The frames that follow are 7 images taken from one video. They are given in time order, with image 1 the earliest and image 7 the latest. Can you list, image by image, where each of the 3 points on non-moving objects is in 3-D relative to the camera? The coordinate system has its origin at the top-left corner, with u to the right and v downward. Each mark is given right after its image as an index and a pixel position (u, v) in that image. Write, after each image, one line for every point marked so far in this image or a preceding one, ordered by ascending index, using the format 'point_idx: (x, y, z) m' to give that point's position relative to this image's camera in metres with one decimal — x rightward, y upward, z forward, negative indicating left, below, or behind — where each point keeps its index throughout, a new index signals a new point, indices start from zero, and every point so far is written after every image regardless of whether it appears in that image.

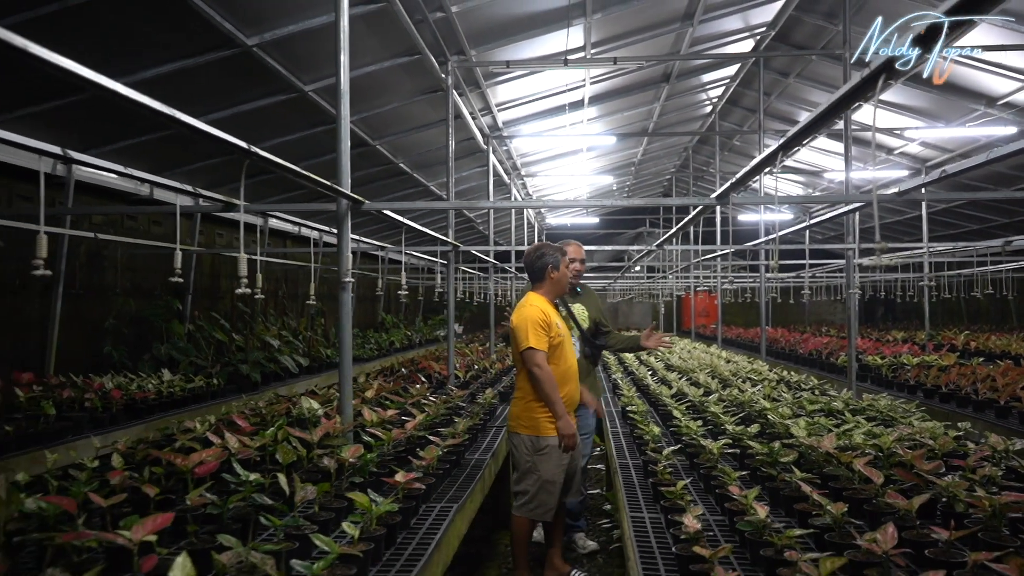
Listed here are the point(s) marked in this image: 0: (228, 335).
0: (-2.6, -0.4, +7.7) m
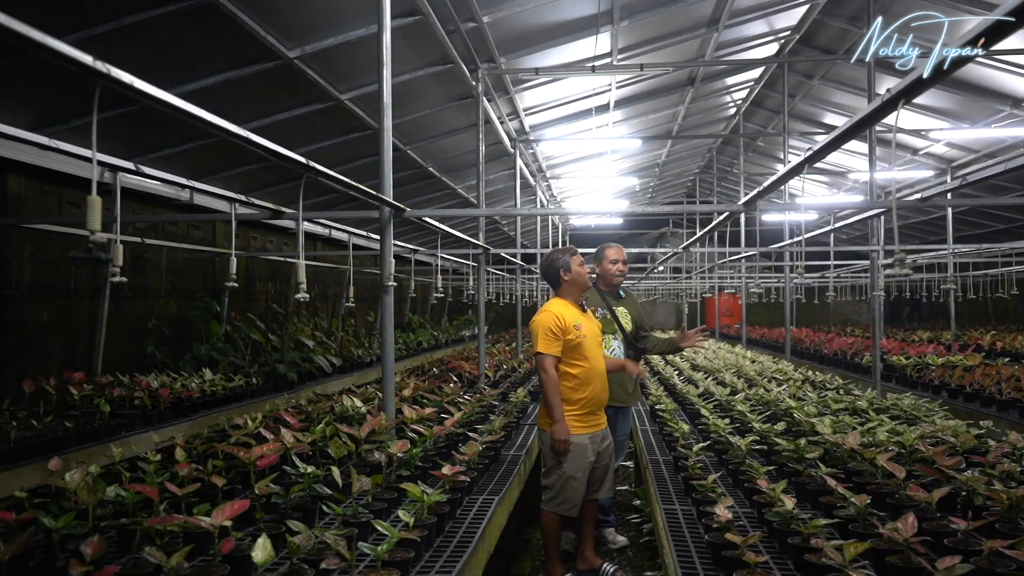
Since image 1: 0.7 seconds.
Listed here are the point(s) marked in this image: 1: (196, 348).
0: (-2.4, -0.5, +7.9) m
1: (-2.7, -0.5, +7.0) m
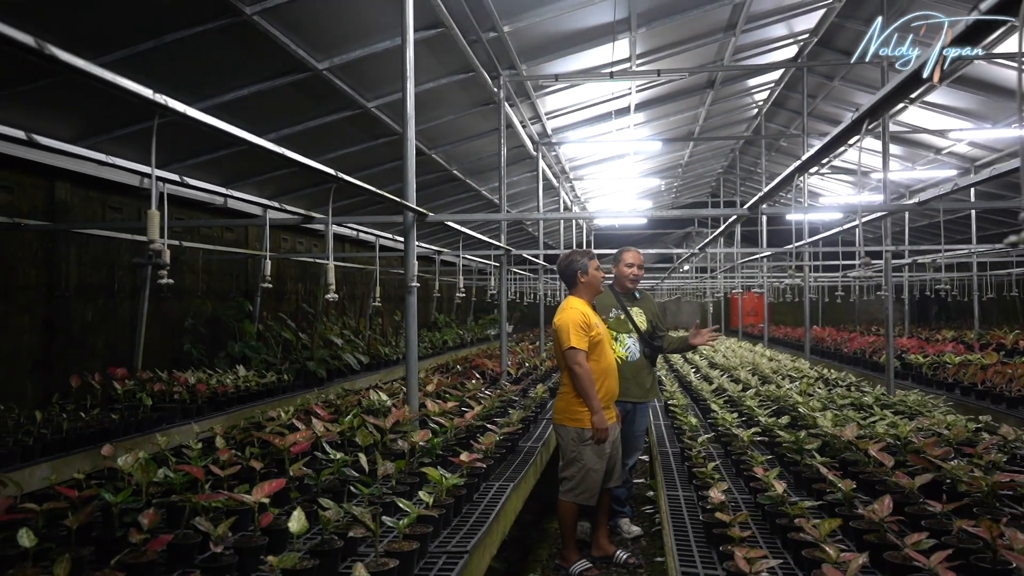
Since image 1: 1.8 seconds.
0: (-2.1, -0.5, +8.2) m
1: (-2.5, -0.5, +7.3) m
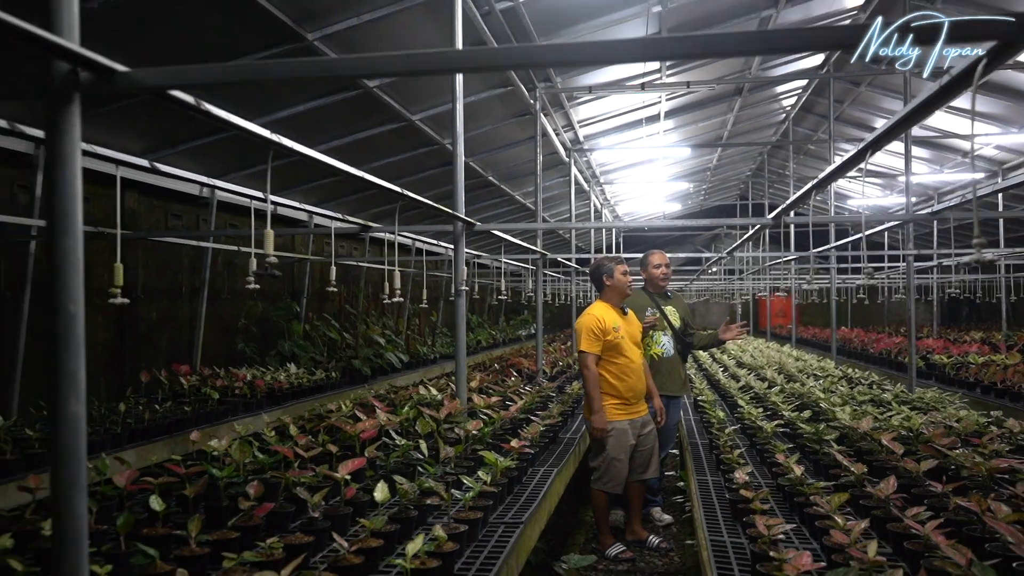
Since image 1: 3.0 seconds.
0: (-1.8, -0.5, +8.6) m
1: (-2.2, -0.5, +7.8) m
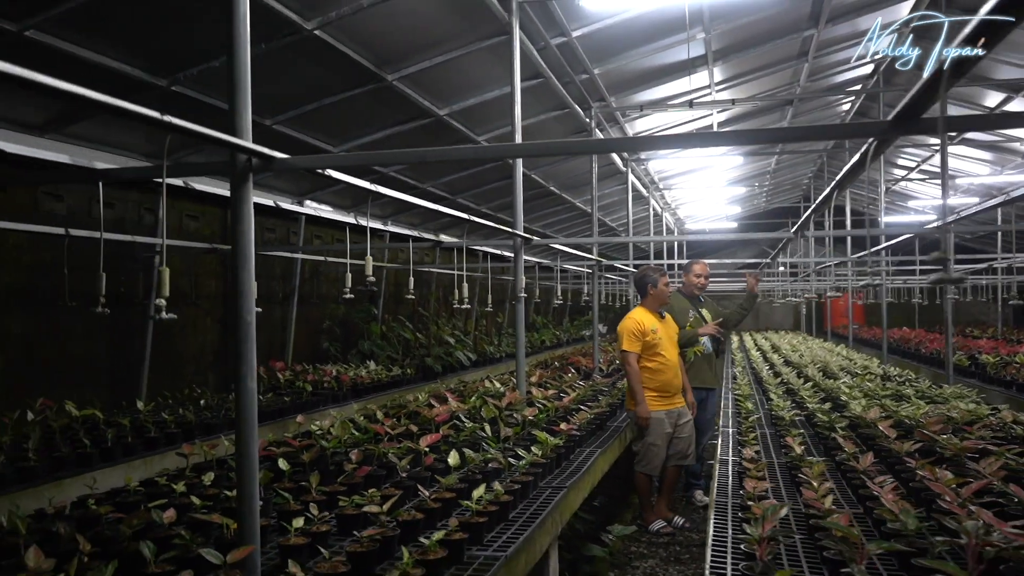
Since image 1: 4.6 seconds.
0: (-1.1, -0.5, +9.4) m
1: (-1.6, -0.6, +8.6) m
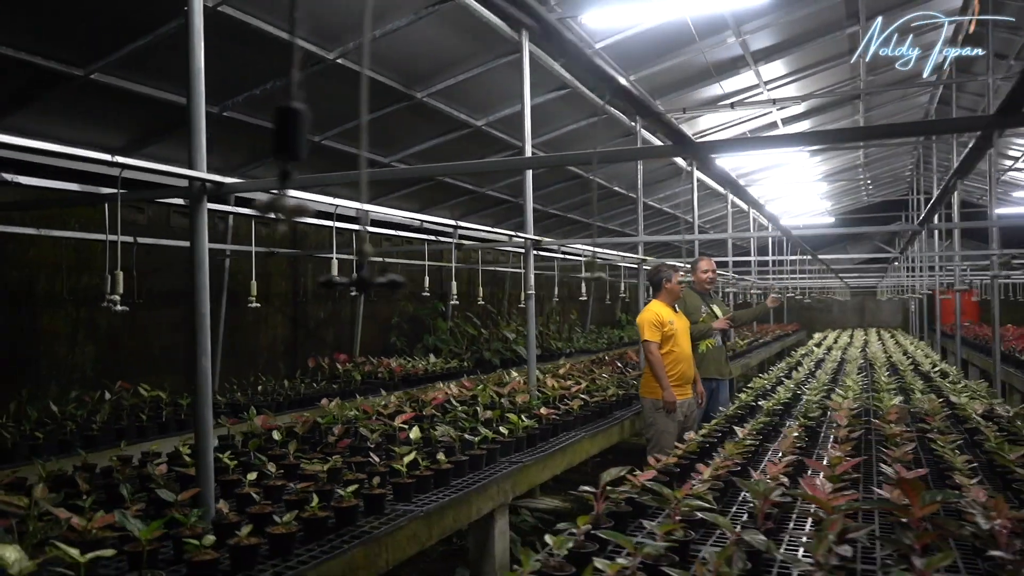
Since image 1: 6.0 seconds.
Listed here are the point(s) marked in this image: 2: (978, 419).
0: (-0.4, -0.5, +10.0) m
1: (-1.0, -0.6, +9.2) m
2: (+2.3, -0.6, +4.2) m
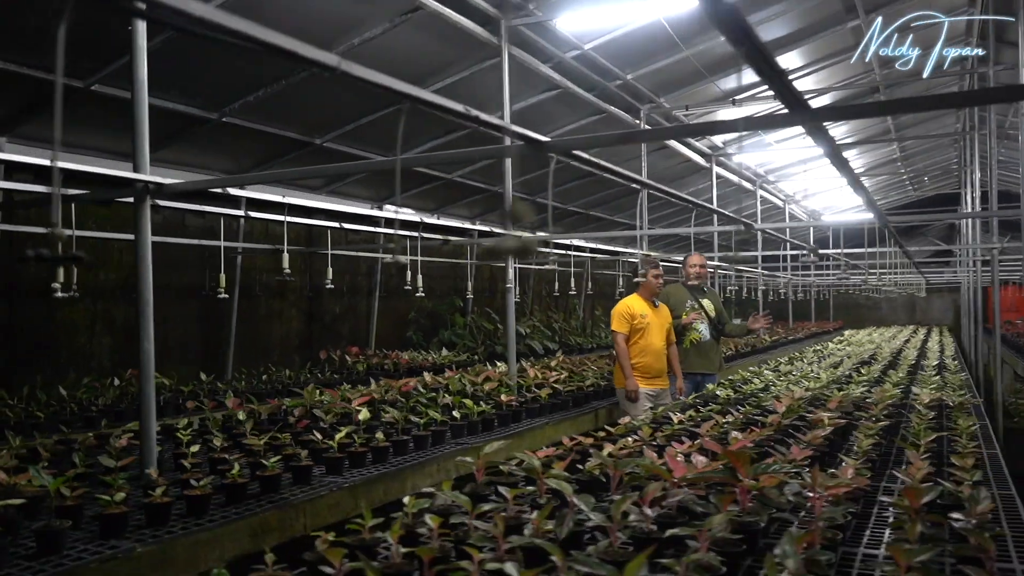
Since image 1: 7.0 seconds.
0: (-0.2, -0.5, +10.3) m
1: (-0.8, -0.5, +9.5) m
2: (+2.1, -0.6, +4.3) m
